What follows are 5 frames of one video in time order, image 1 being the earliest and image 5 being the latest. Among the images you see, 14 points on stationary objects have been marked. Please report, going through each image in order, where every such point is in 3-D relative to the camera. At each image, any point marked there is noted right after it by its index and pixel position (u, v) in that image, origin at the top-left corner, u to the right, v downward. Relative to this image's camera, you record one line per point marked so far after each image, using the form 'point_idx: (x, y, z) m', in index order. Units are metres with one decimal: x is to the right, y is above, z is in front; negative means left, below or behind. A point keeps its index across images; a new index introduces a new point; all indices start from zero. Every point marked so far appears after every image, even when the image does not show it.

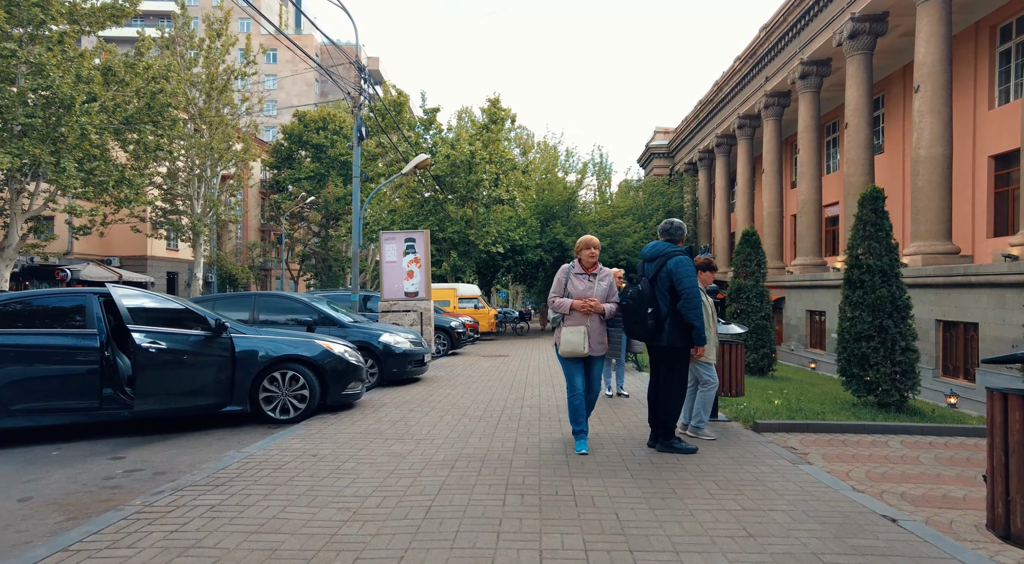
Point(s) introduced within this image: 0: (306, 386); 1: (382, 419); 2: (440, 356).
0: (-2.4, -1.2, +7.0) m
1: (-1.5, -1.6, +6.8) m
2: (-2.0, -2.0, +16.3) m
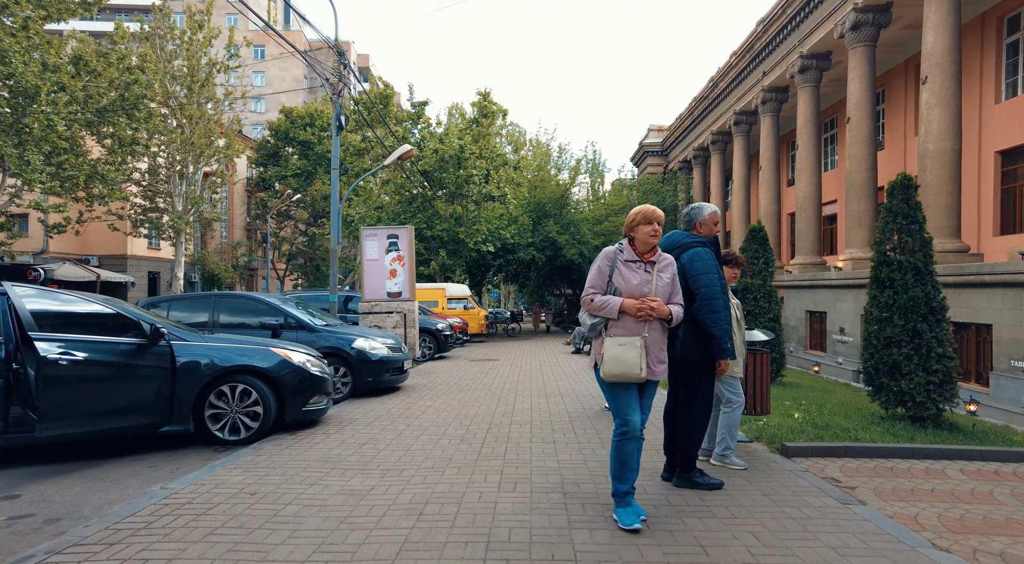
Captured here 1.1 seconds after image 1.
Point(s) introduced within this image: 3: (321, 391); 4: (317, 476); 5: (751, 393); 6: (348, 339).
0: (-2.5, -1.2, +6.1) m
1: (-1.6, -1.5, +5.8) m
2: (-2.2, -2.0, +15.3) m
3: (-2.1, -1.2, +6.6) m
4: (-1.5, -1.5, +4.6) m
5: (+2.1, -1.0, +5.4) m
6: (-2.4, -0.8, +8.9) m
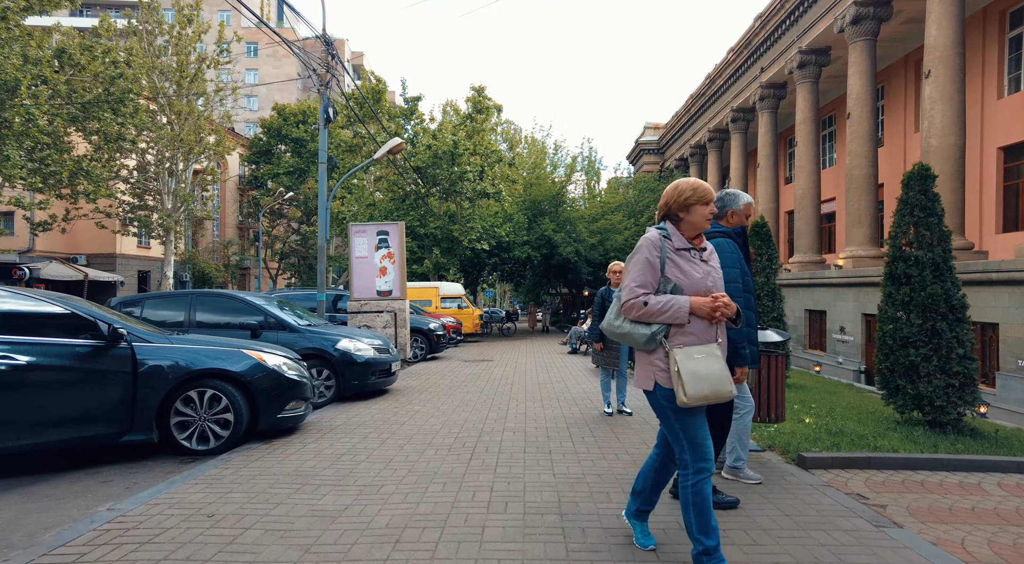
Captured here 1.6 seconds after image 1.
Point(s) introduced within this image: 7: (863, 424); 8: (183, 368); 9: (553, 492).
0: (-2.6, -1.2, +5.6) m
1: (-1.7, -1.5, +5.4) m
2: (-2.3, -1.9, +14.9) m
3: (-2.2, -1.2, +6.1) m
4: (-1.5, -1.5, +4.1) m
5: (+2.1, -1.0, +5.0) m
6: (-2.5, -0.8, +8.4) m
7: (+3.9, -1.6, +6.7) m
8: (-3.0, -0.8, +5.5) m
9: (+0.3, -1.4, +4.0) m
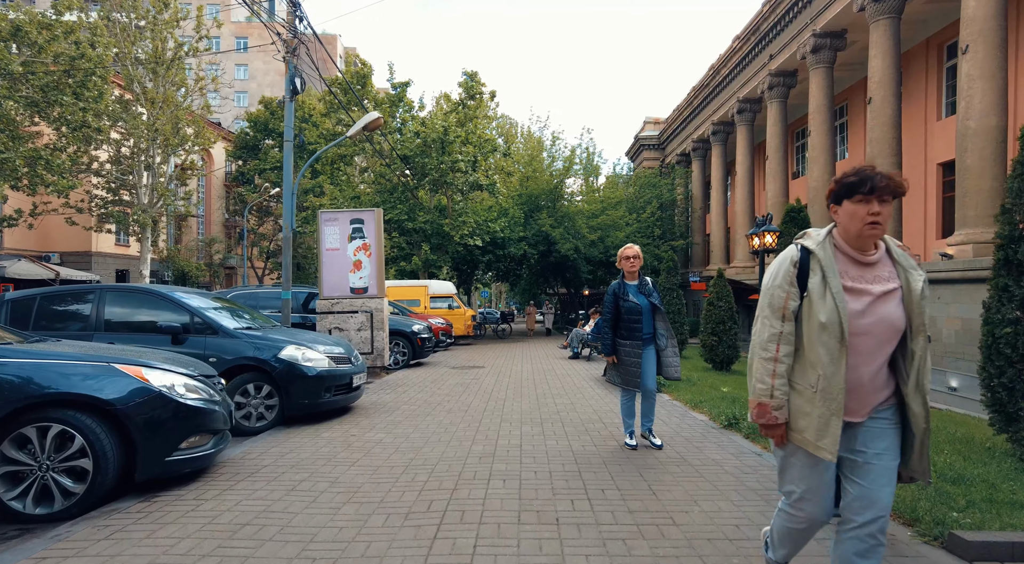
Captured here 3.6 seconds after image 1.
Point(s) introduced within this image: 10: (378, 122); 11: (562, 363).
0: (-2.7, -1.1, +3.8) m
1: (-1.8, -1.4, +3.6) m
2: (-2.5, -1.9, +13.1) m
3: (-2.2, -1.1, +4.4) m
4: (-1.6, -1.4, +2.4) m
5: (+2.0, -0.9, +3.3) m
6: (-2.6, -0.7, +6.6) m
7: (+3.8, -1.5, +5.0) m
8: (-3.1, -0.7, +3.7) m
9: (+0.2, -1.3, +2.3) m
10: (-3.2, +3.8, +14.8) m
11: (+1.2, -2.0, +14.8) m
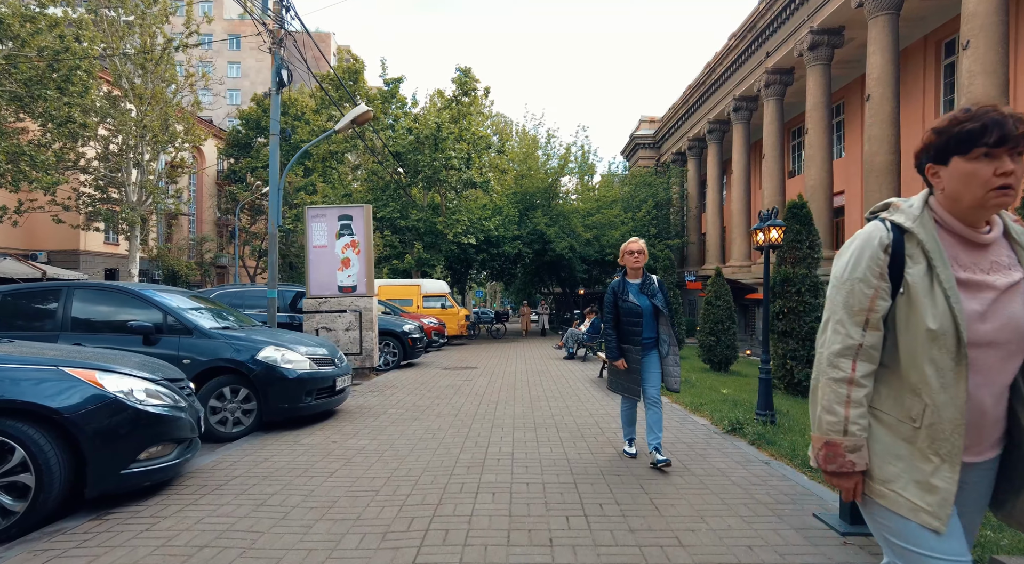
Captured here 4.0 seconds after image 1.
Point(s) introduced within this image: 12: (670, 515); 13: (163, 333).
0: (-2.7, -1.0, +3.5) m
1: (-1.8, -1.4, +3.3) m
2: (-2.6, -1.8, +12.7) m
3: (-2.3, -1.0, +4.0) m
4: (-1.7, -1.3, +2.0) m
5: (+2.0, -0.8, +2.9) m
6: (-2.7, -0.7, +6.3) m
7: (+3.8, -1.5, +4.7) m
8: (-3.1, -0.7, +3.4) m
9: (+0.2, -1.3, +1.9) m
10: (-3.4, +3.9, +14.4) m
11: (+1.1, -1.9, +14.4) m
12: (+0.9, -1.4, +3.5) m
13: (-3.6, -0.5, +6.2) m
